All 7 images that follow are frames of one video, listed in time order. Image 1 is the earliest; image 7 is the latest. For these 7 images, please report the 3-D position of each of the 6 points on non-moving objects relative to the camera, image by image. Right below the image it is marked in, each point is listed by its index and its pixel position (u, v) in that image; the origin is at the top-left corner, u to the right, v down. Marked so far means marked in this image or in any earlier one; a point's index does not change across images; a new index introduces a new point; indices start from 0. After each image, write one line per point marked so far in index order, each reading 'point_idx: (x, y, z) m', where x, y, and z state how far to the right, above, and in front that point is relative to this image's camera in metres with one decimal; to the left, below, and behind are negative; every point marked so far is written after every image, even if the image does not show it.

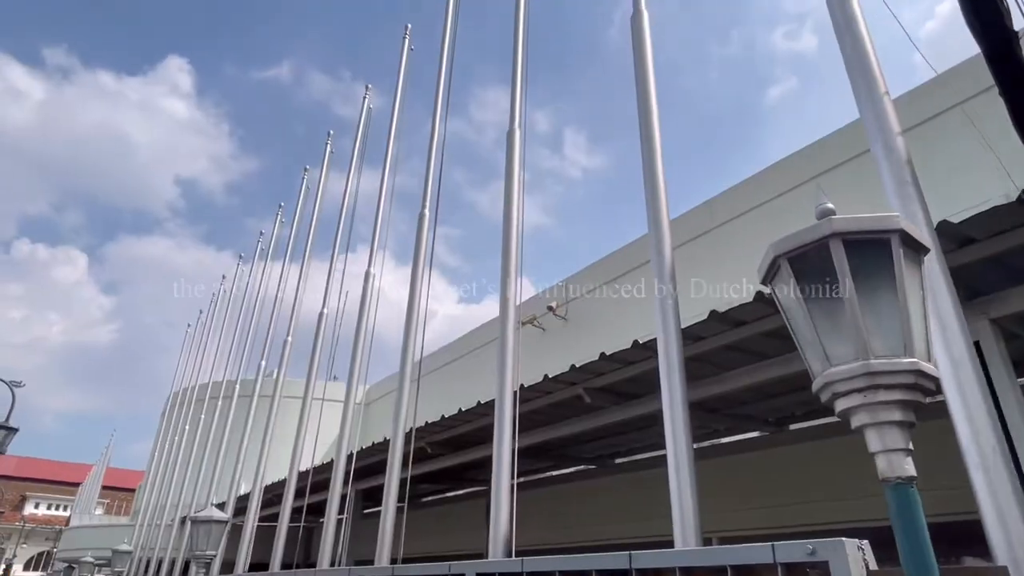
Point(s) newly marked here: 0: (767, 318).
0: (+1.8, -0.2, +4.1) m
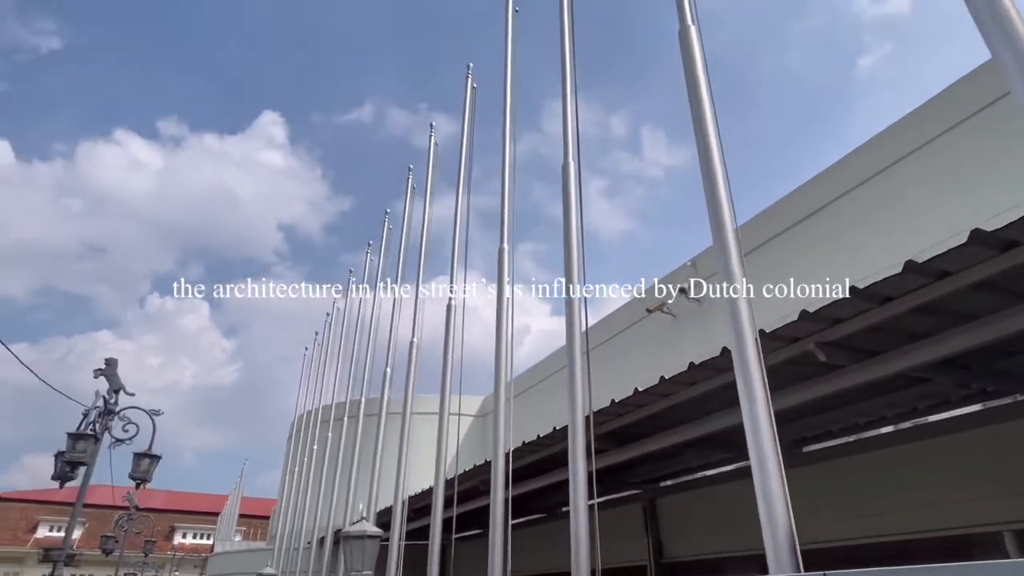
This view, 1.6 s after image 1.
0: (+2.8, +0.4, +2.9) m
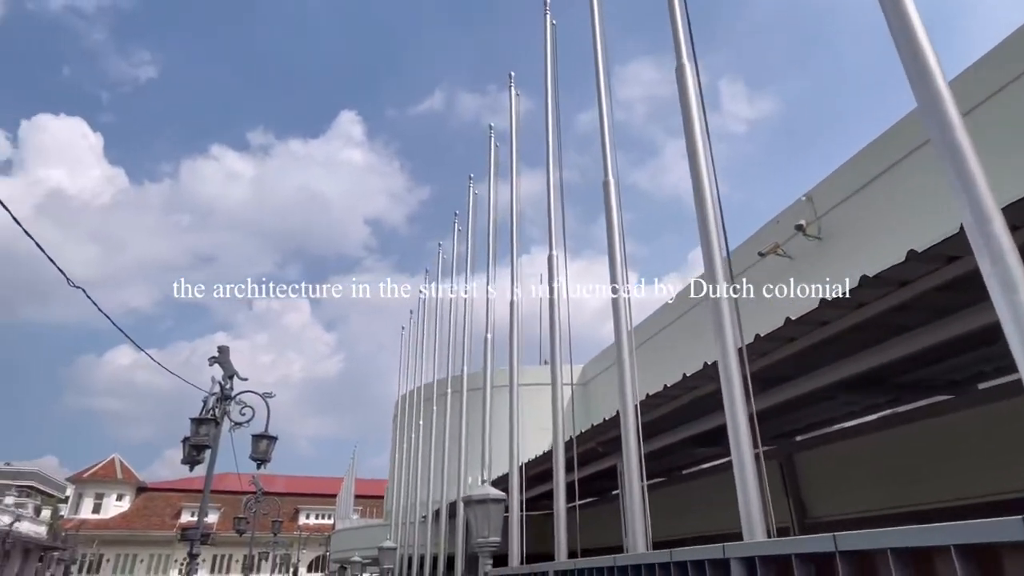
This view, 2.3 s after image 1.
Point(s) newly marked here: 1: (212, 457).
0: (+3.3, +1.0, +2.0) m
1: (-5.0, -2.8, +10.2) m
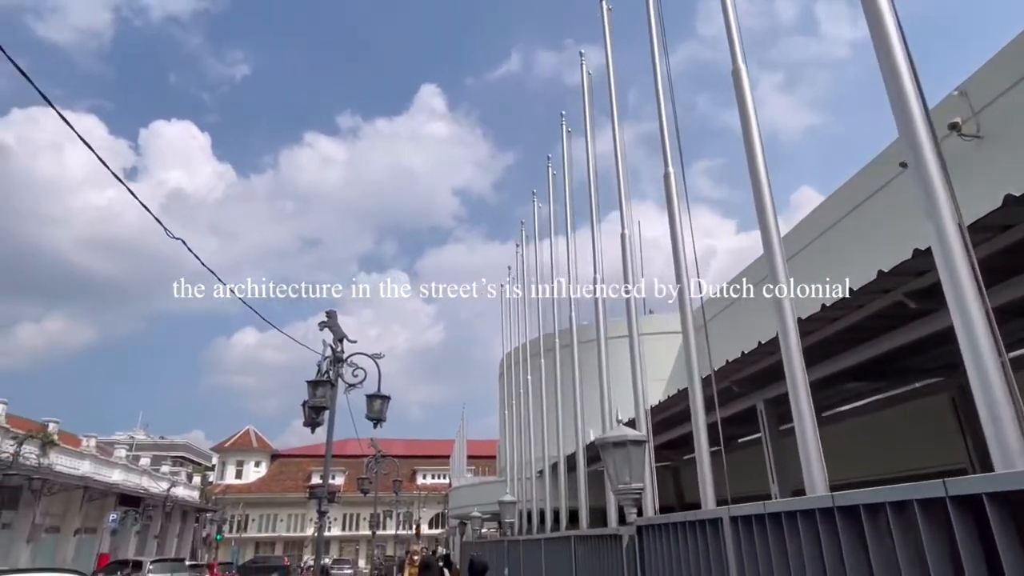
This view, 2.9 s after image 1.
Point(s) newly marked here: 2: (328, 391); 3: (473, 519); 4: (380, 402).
0: (+3.5, +1.6, +0.9) m
1: (-3.1, -2.2, +10.5) m
2: (-2.9, -1.6, +9.7) m
3: (-1.0, -6.2, +16.7) m
4: (-2.2, -1.9, +10.2) m
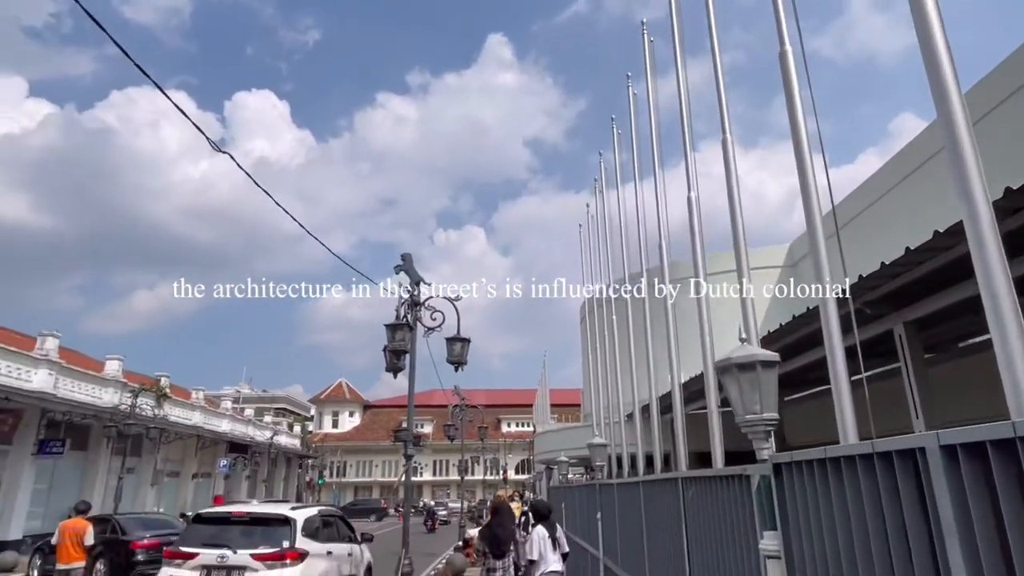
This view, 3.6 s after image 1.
0: (+3.5, +2.0, -0.3) m
1: (-1.7, -1.2, +10.3) m
2: (-1.6, -0.7, +9.4) m
3: (+1.3, -4.7, +16.4) m
4: (-0.8, -0.9, +9.8) m
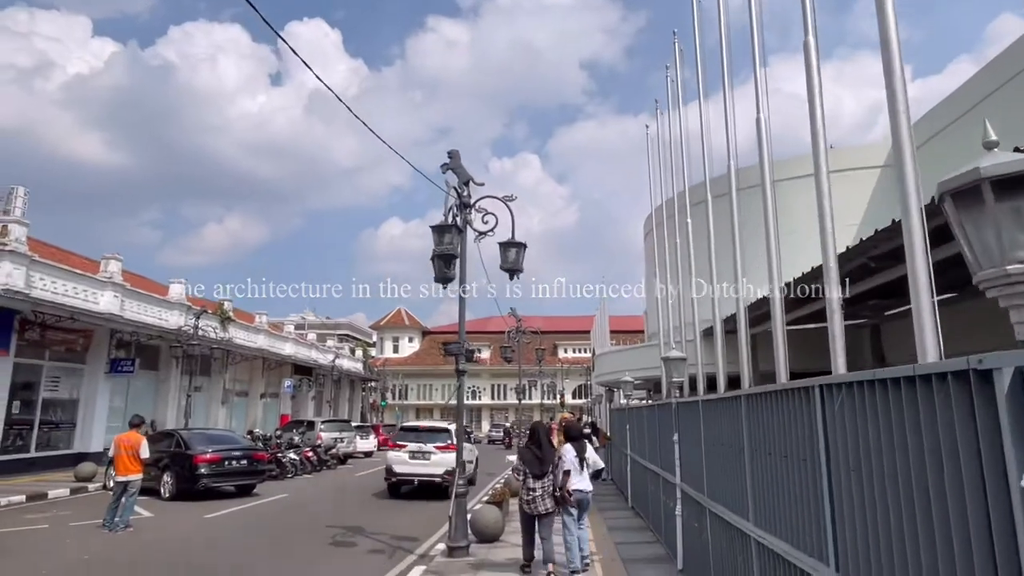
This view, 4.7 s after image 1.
0: (+3.5, +2.3, -2.0) m
1: (-0.7, +0.2, +9.3) m
2: (-0.8, +0.7, +8.4) m
3: (+2.8, -2.4, +15.5) m
4: (0.0, +0.5, +8.7) m
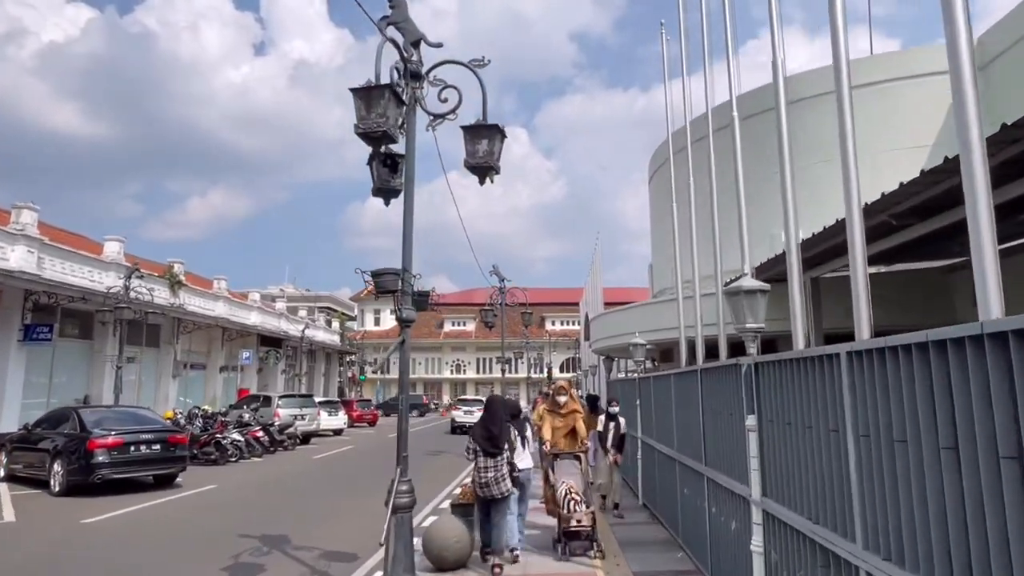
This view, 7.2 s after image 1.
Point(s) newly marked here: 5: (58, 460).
0: (+3.4, +2.7, -5.0) m
1: (-1.0, +1.1, +6.3) m
2: (-1.0, +1.5, +5.4) m
3: (+2.4, -1.3, +12.7) m
4: (-0.2, +1.4, +5.8) m
5: (-8.6, -3.3, +11.7) m
